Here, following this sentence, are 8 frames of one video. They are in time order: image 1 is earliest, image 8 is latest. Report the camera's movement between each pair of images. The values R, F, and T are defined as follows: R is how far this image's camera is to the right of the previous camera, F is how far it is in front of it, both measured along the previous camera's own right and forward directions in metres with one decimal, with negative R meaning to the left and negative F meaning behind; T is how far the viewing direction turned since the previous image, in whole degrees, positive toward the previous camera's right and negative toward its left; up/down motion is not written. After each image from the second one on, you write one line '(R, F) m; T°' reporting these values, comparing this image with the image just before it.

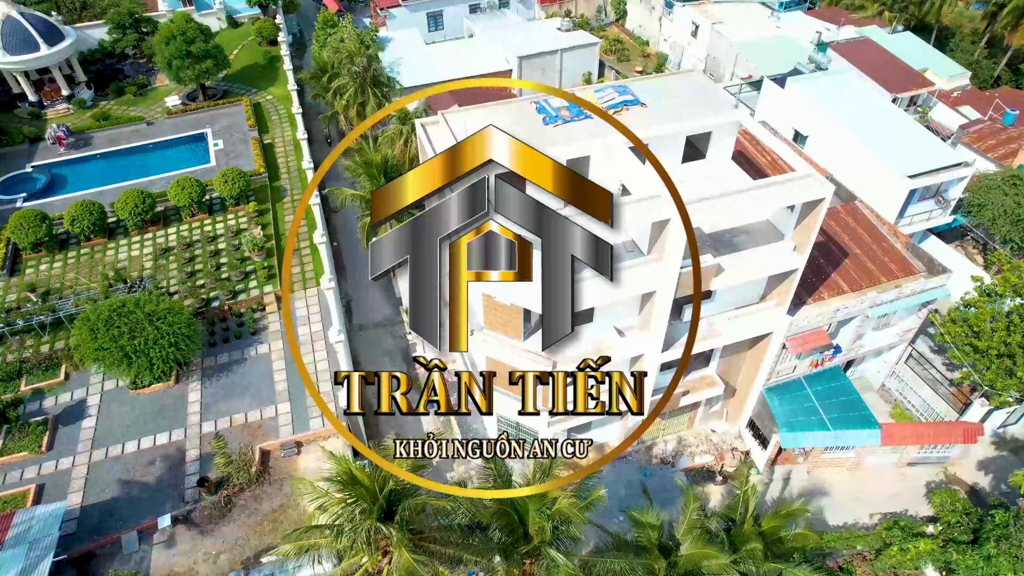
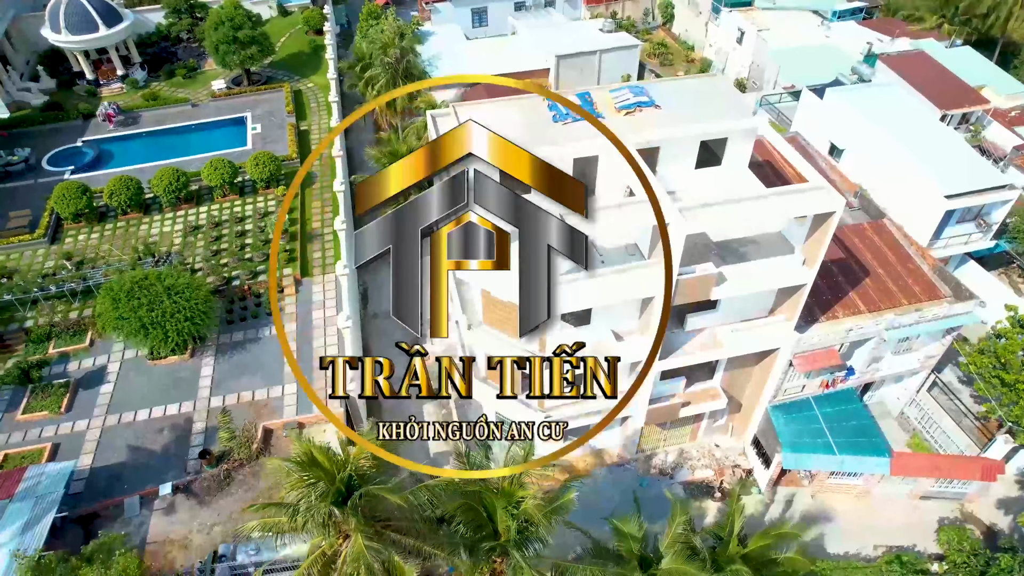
(+1.4, +0.2) m; -4°
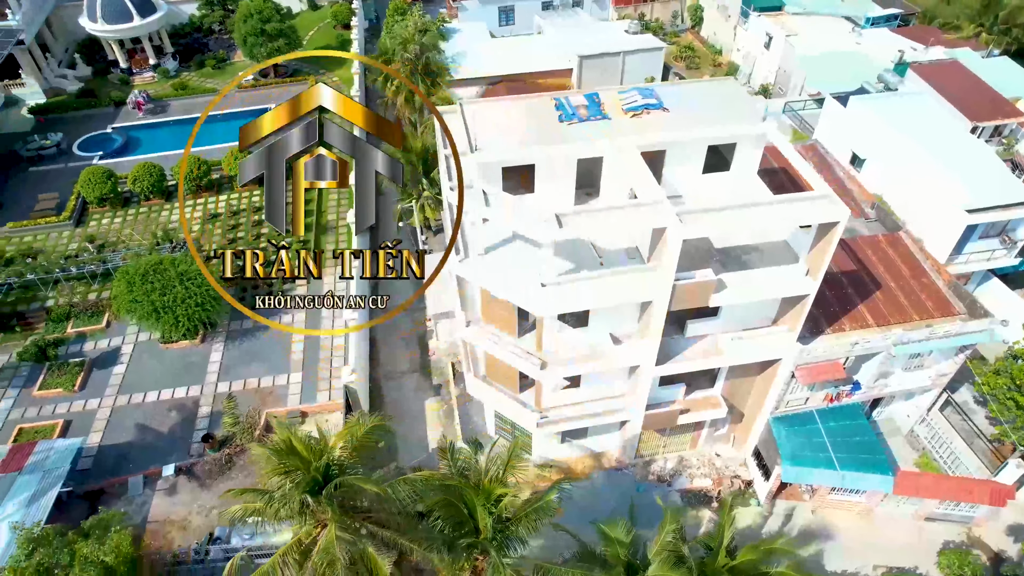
(+0.9, 0.0) m; -2°
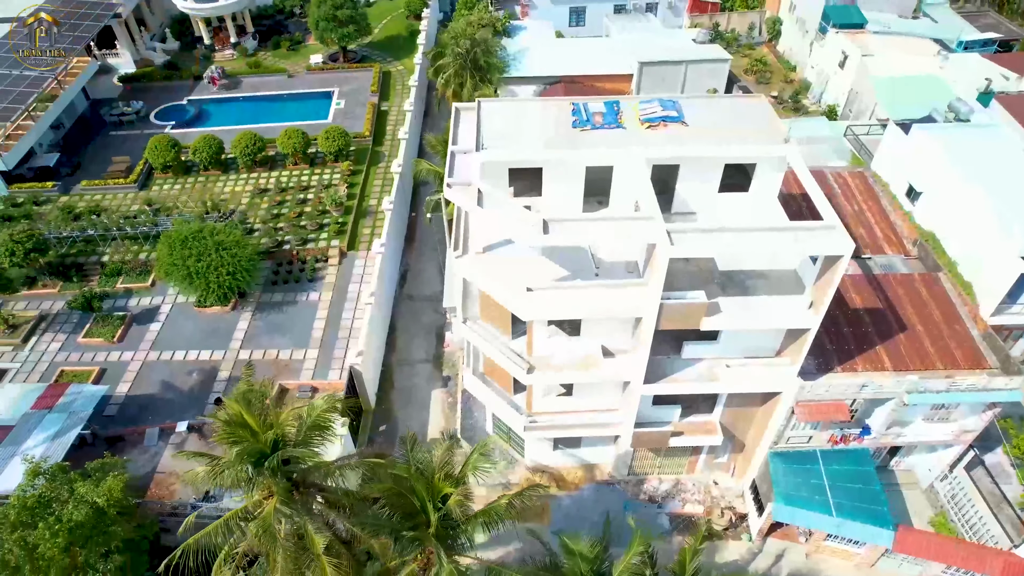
(+2.3, +0.1) m; -6°
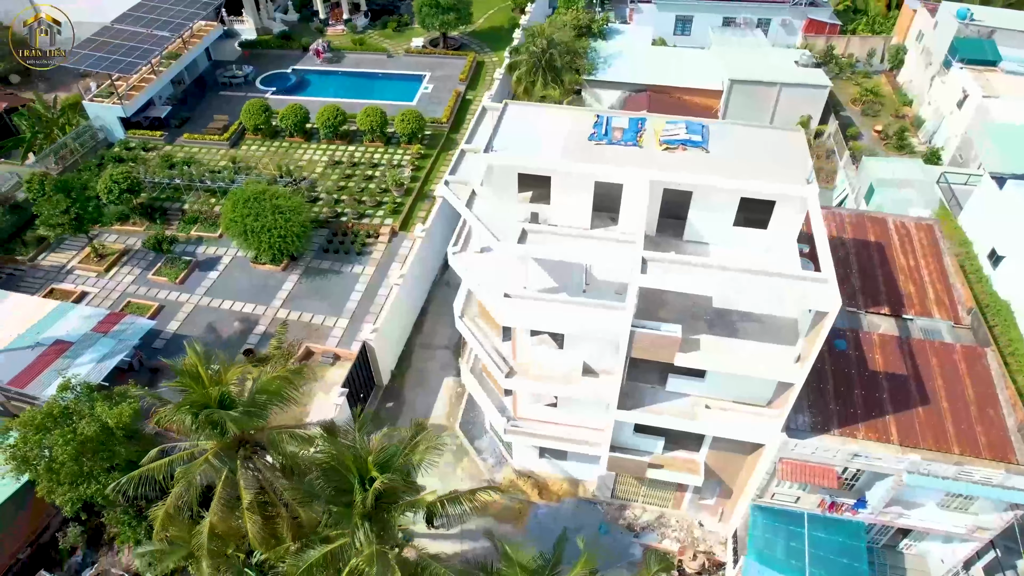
(+3.3, +0.1) m; -9°
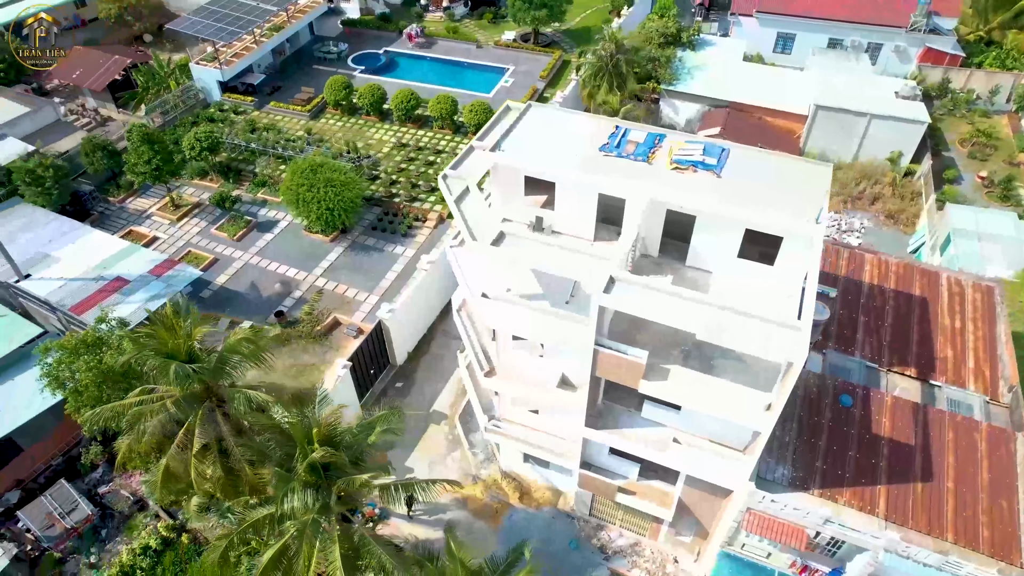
(+3.2, +0.3) m; -8°
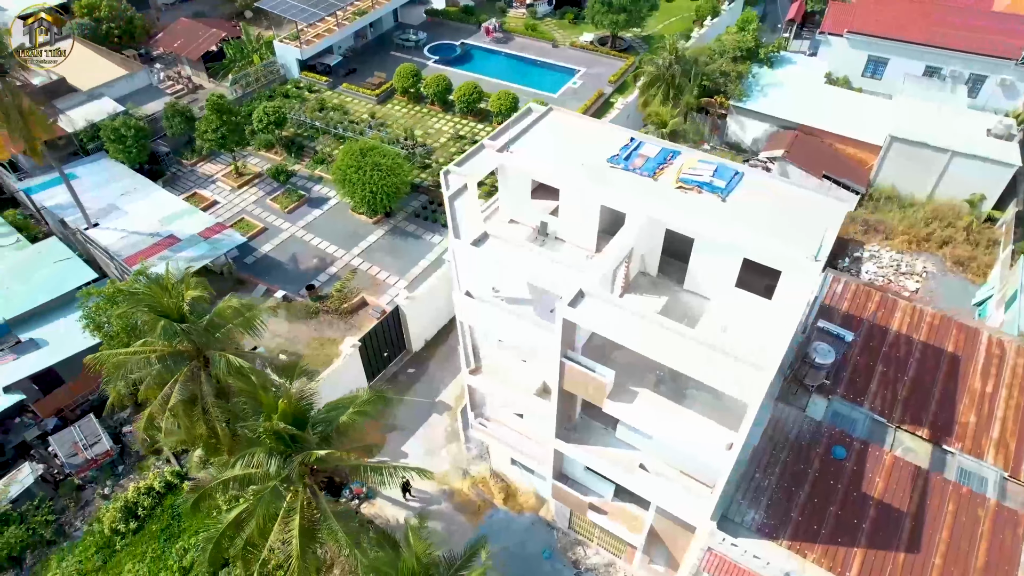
(+2.6, +0.2) m; -7°
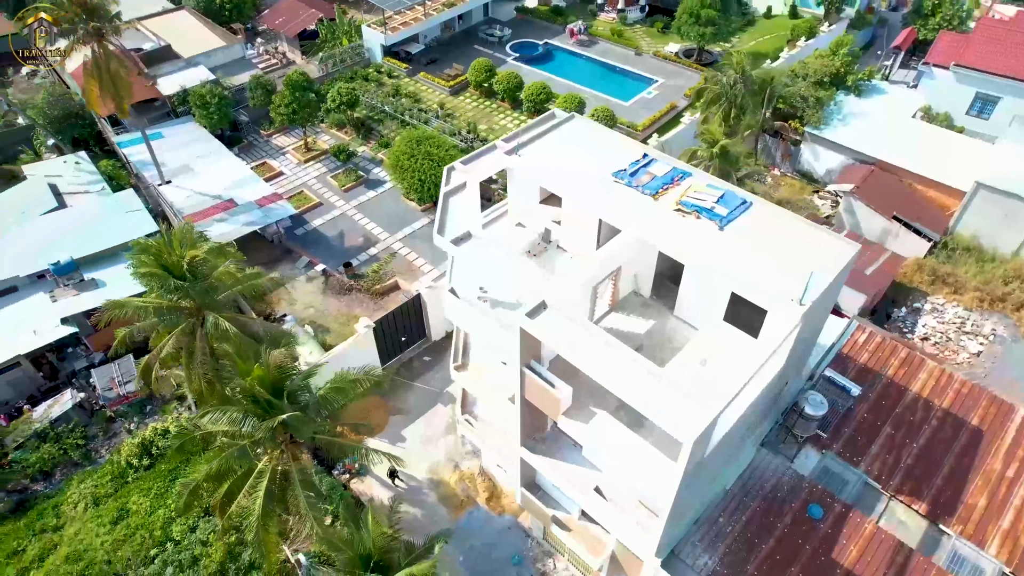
(+2.8, +0.2) m; -8°
